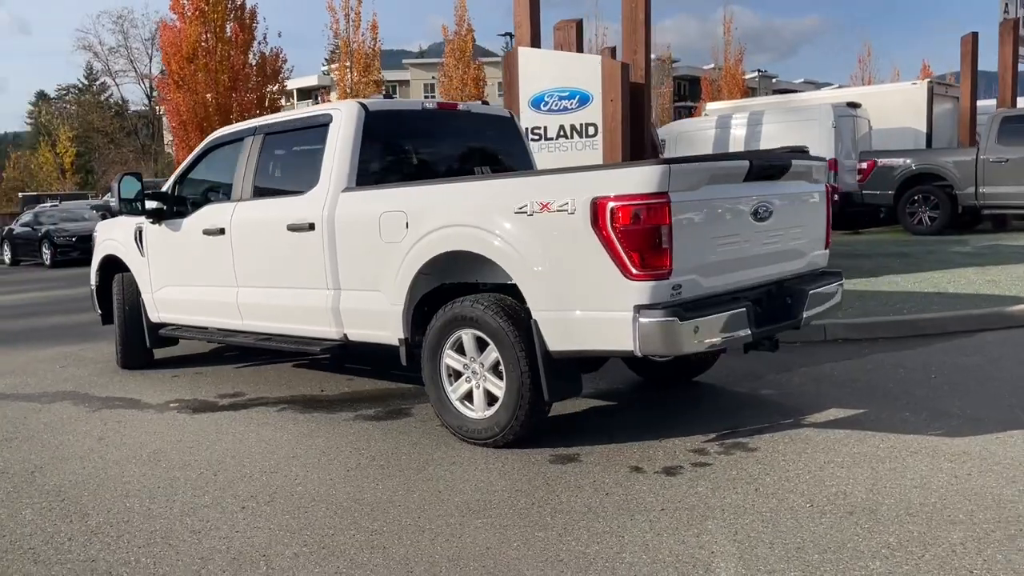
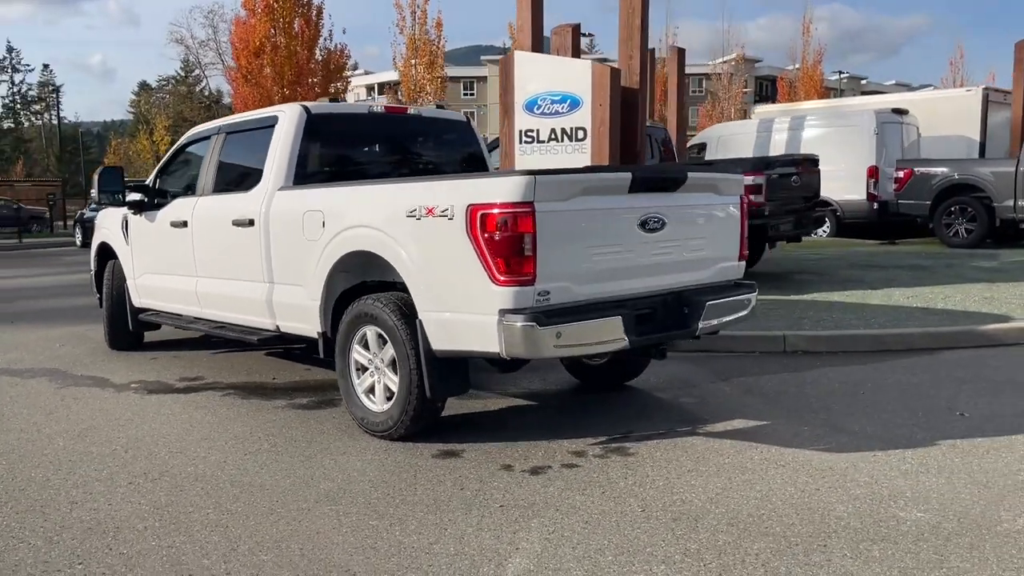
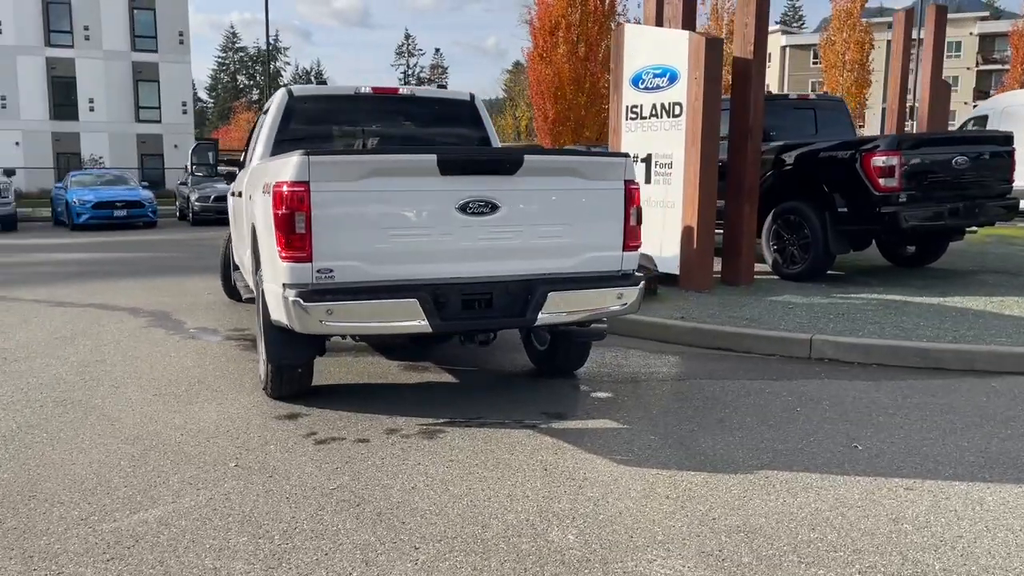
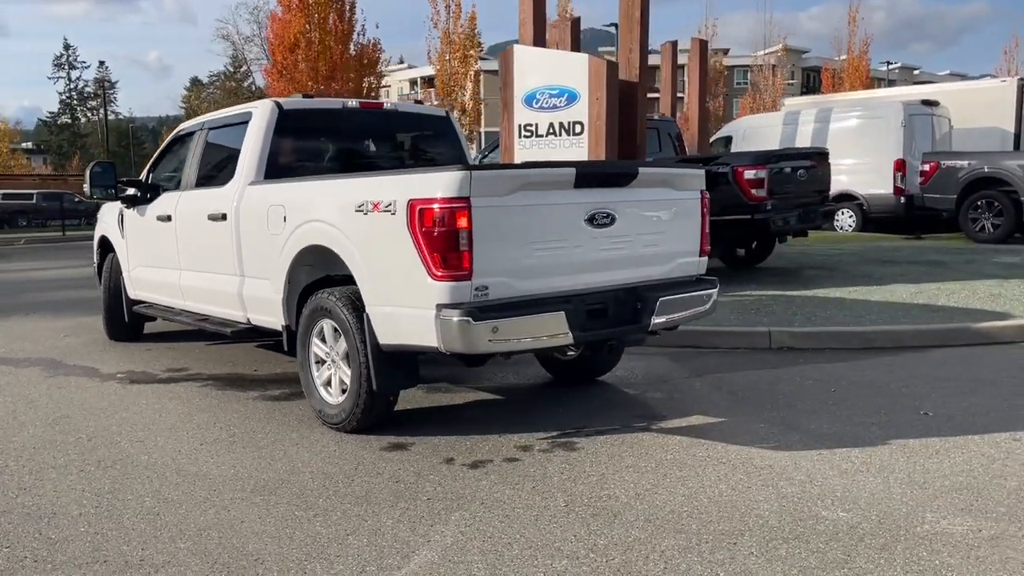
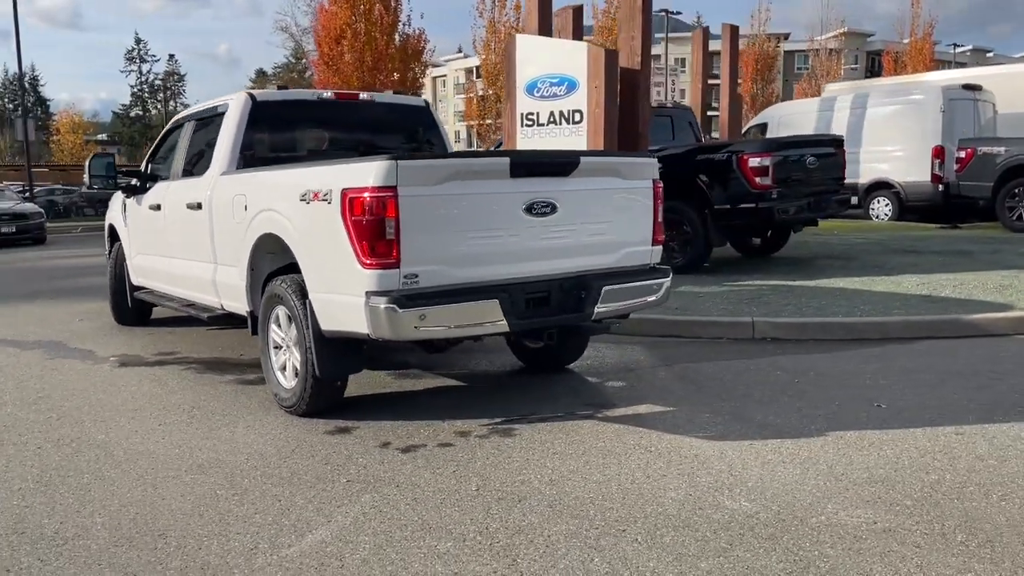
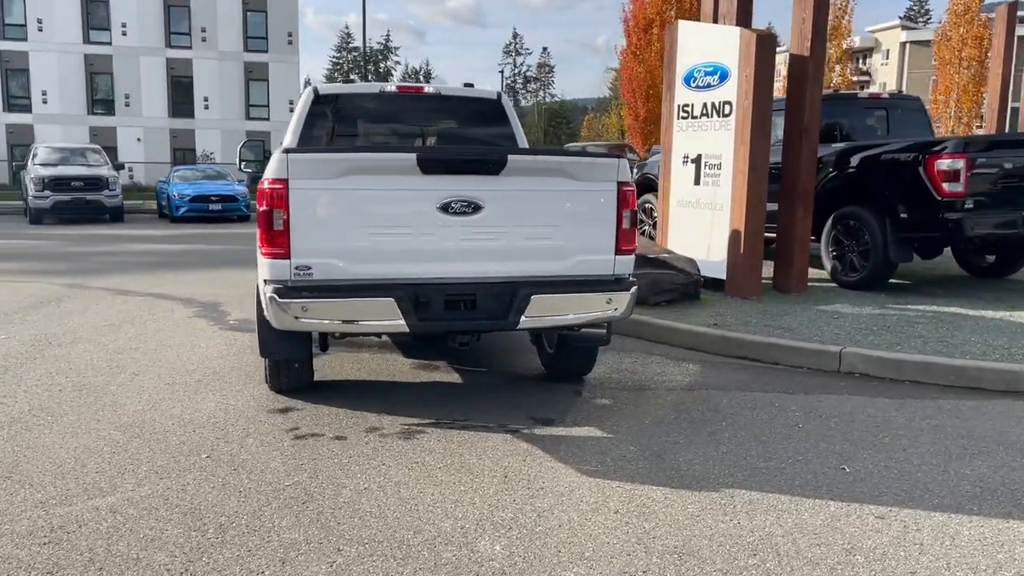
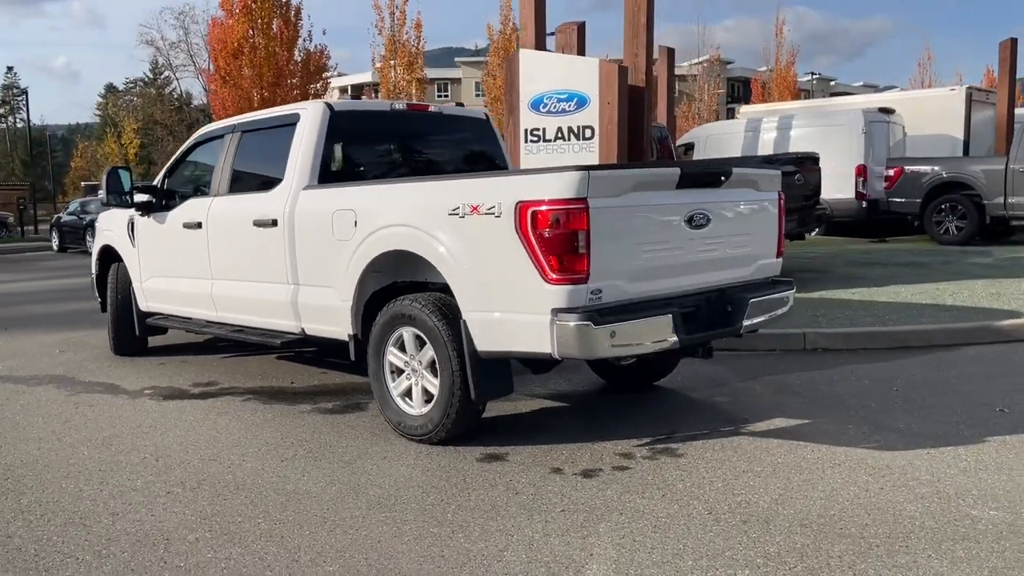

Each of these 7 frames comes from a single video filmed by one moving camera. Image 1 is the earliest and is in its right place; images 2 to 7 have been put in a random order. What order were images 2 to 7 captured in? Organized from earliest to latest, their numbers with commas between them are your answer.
7, 2, 4, 5, 3, 6
